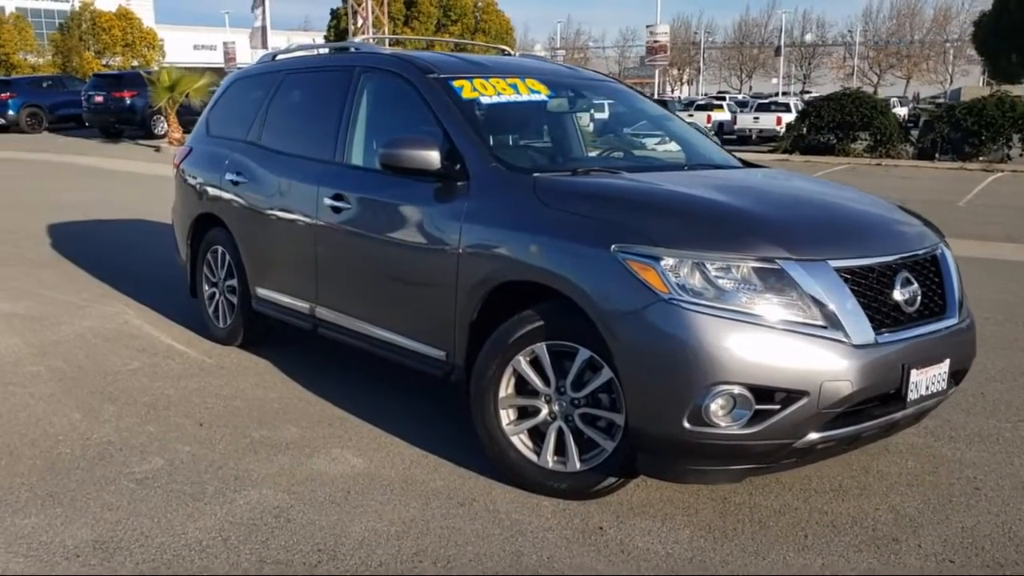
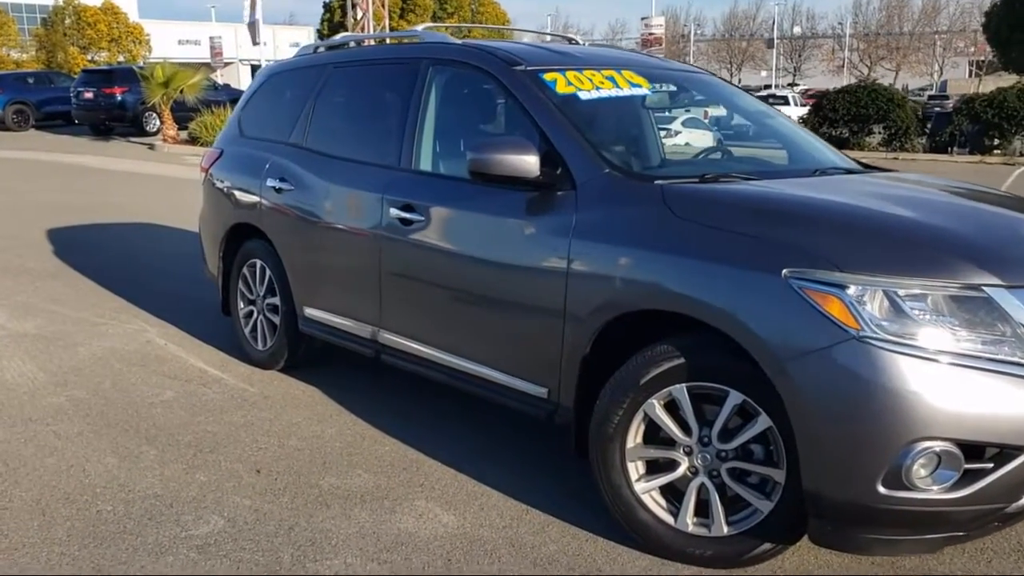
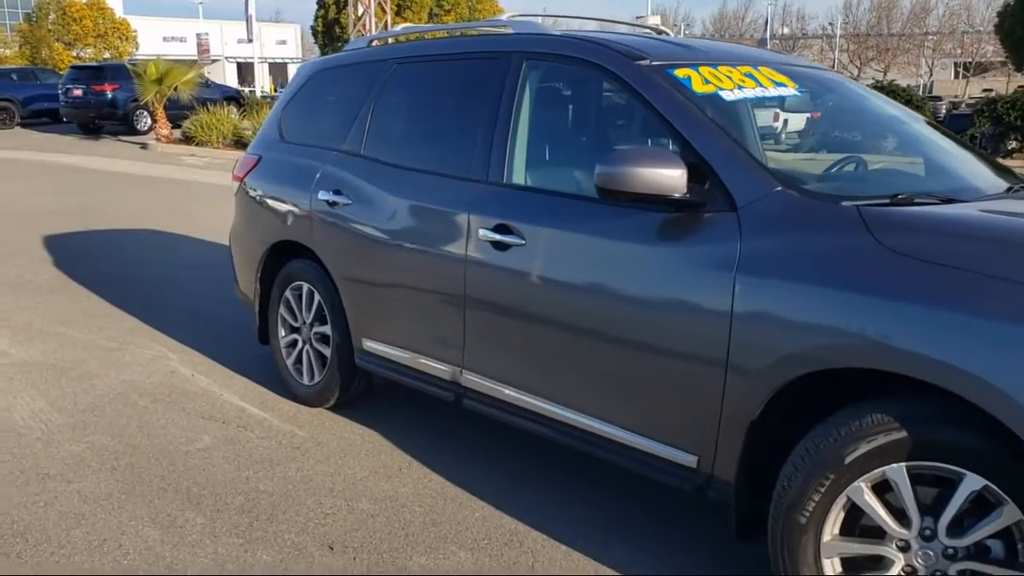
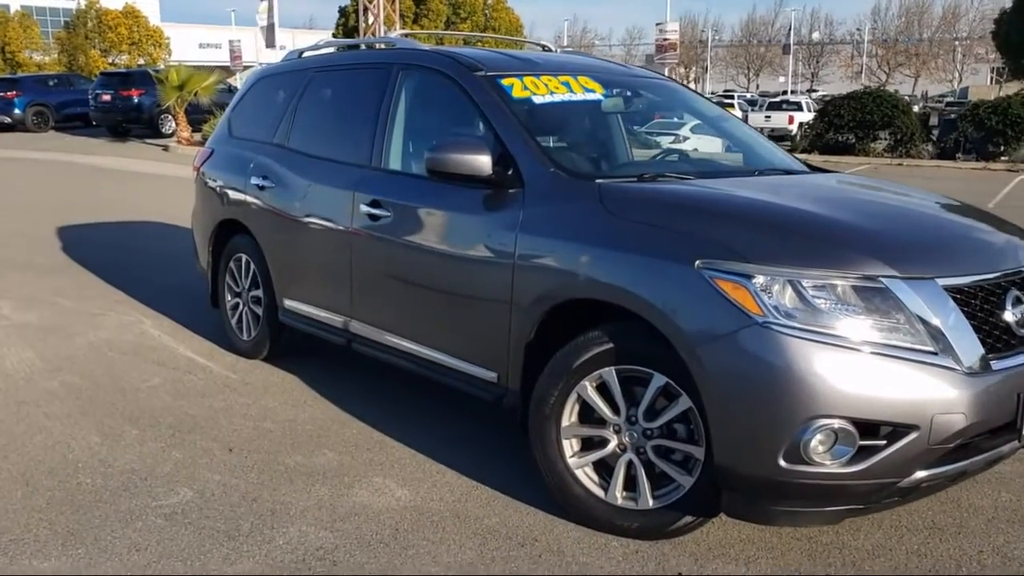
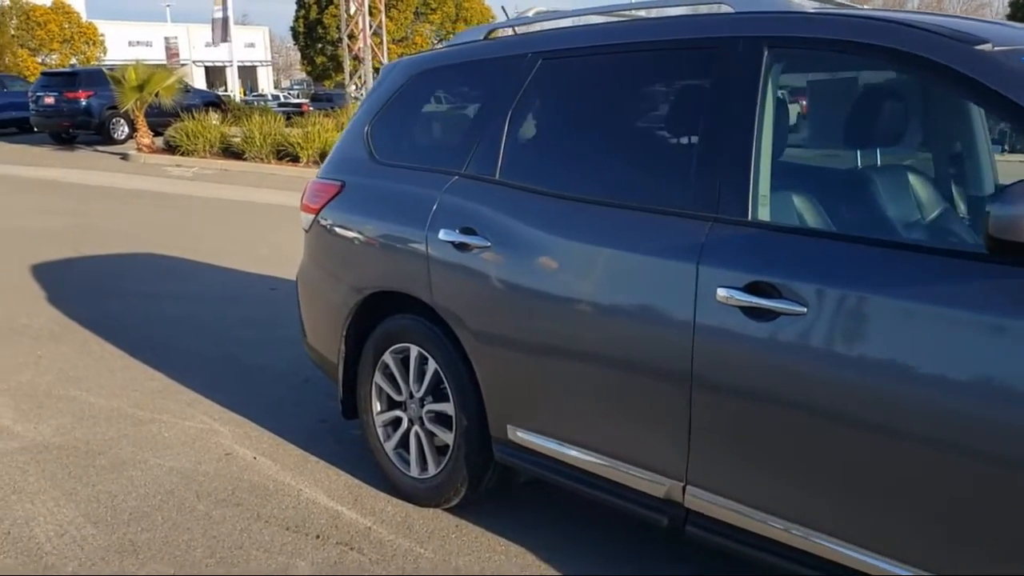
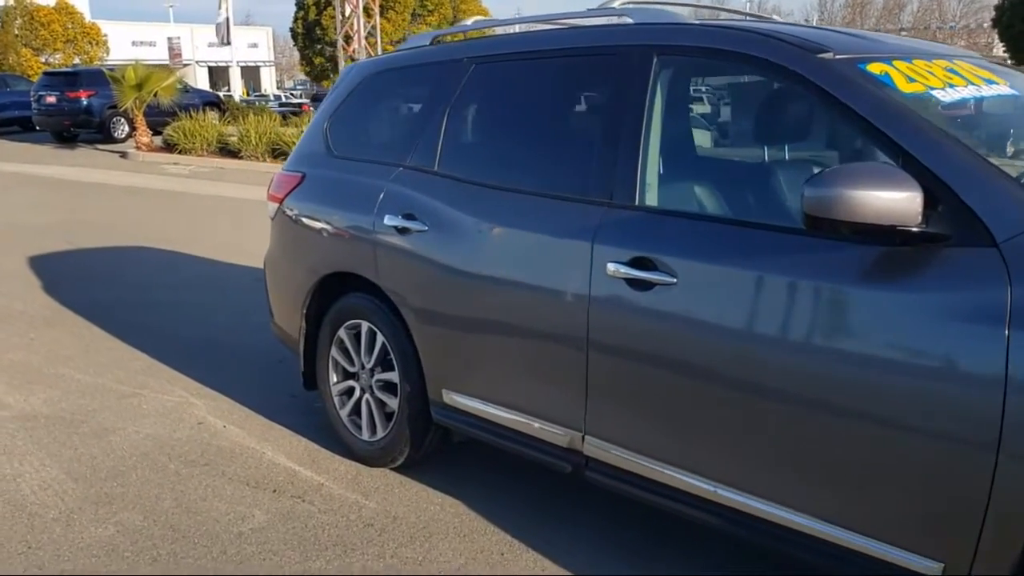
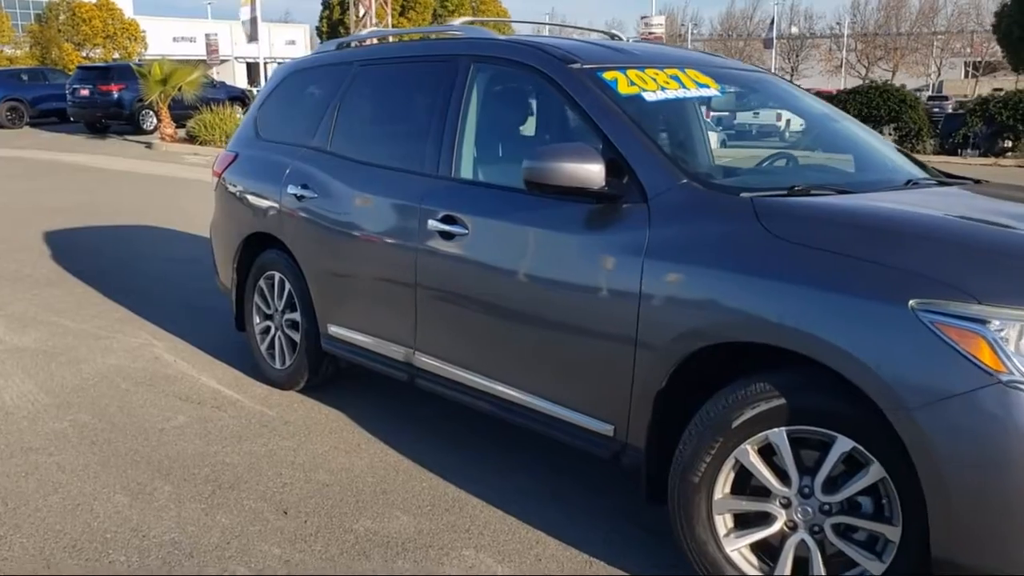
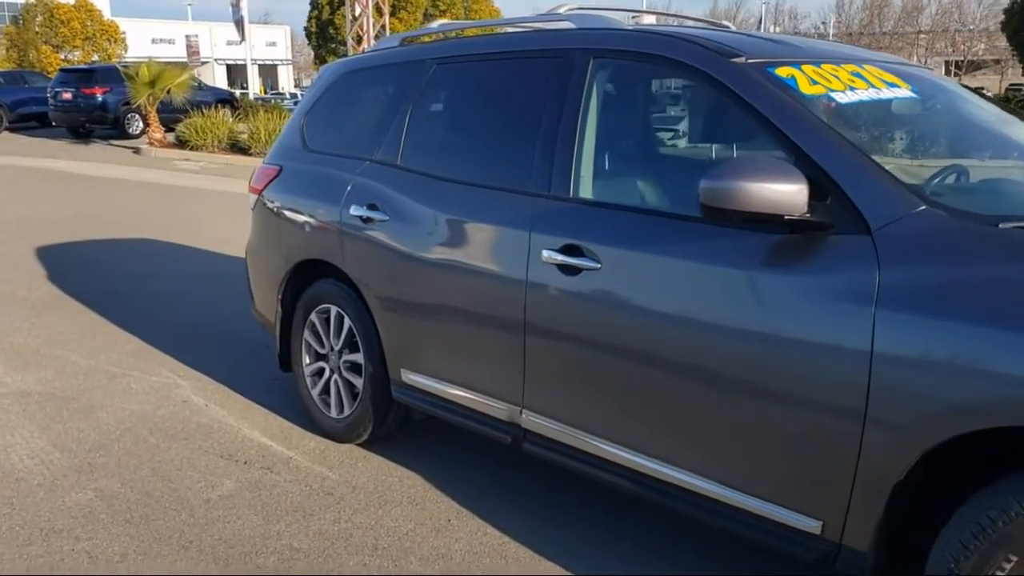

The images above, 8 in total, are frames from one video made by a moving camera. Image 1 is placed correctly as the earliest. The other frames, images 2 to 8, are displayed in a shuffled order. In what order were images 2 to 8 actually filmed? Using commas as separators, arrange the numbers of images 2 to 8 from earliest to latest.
4, 2, 7, 3, 8, 6, 5
